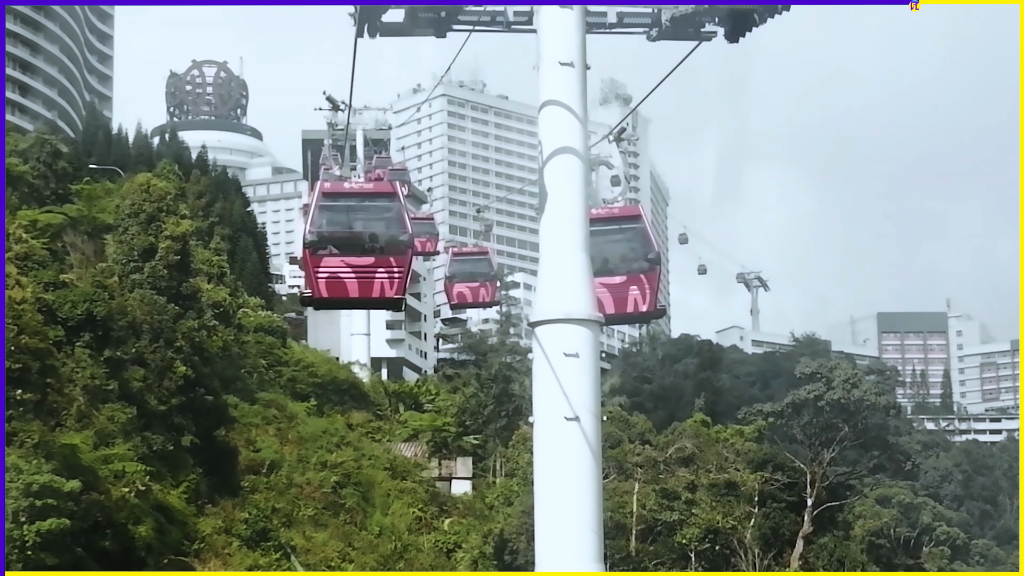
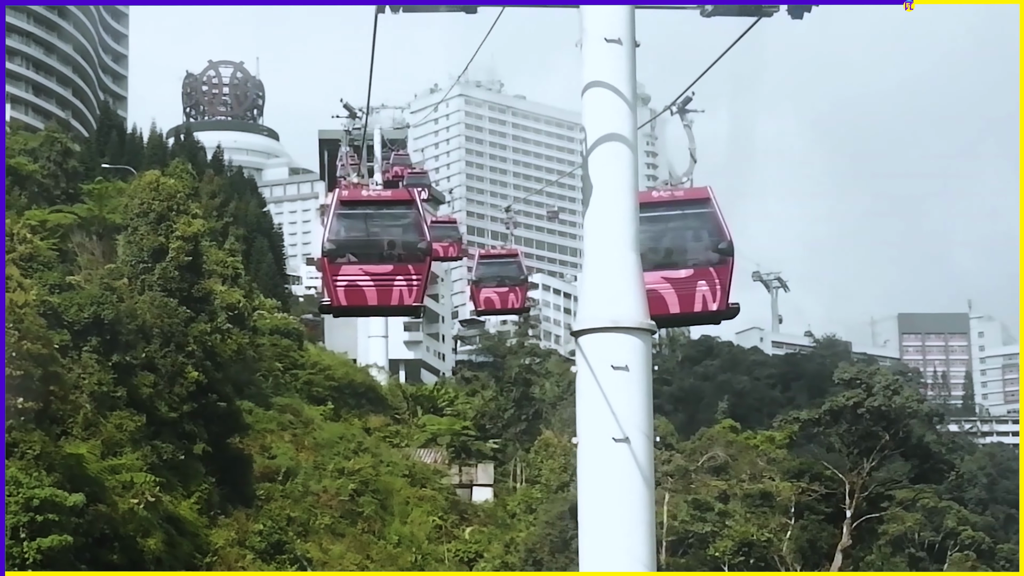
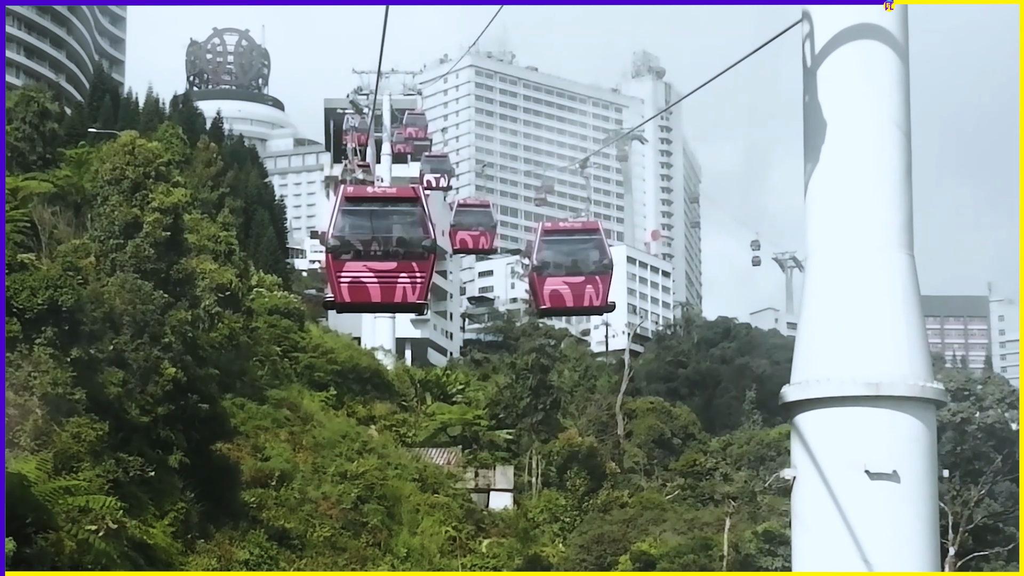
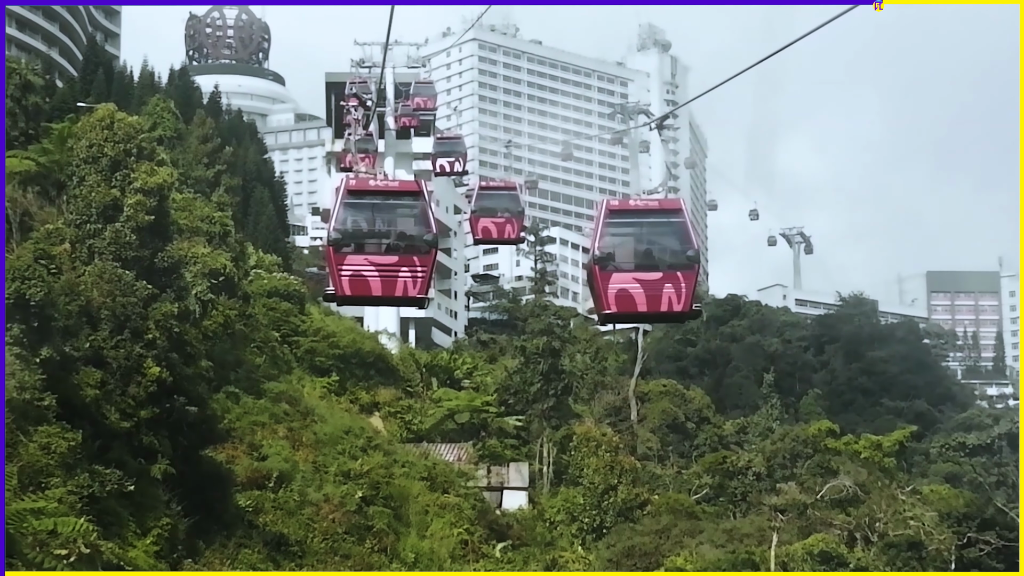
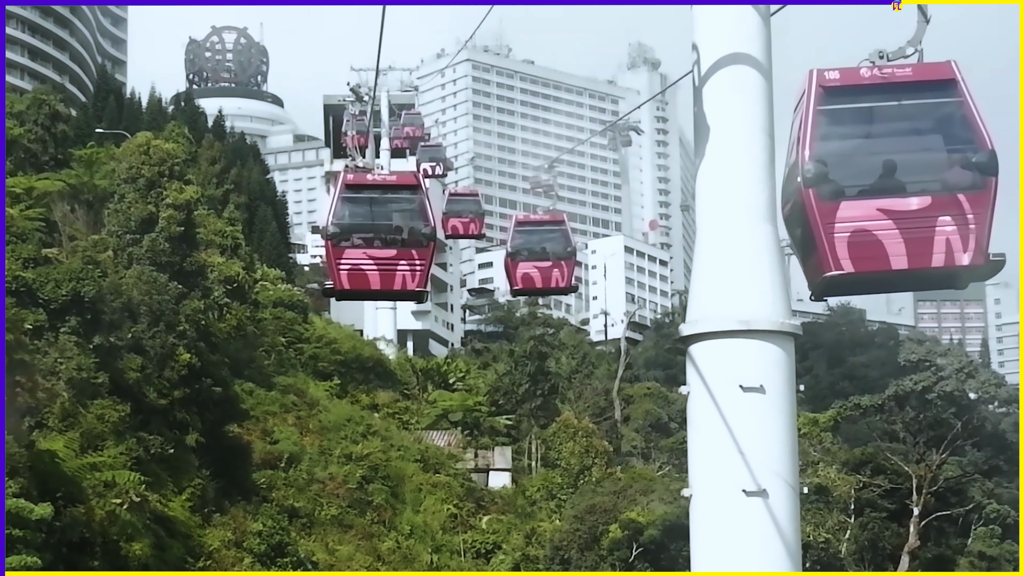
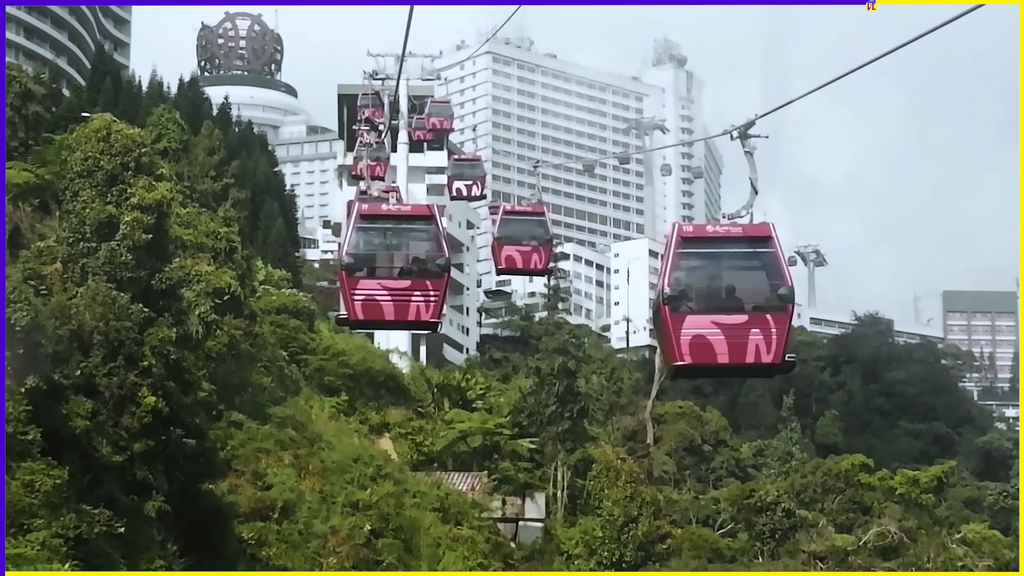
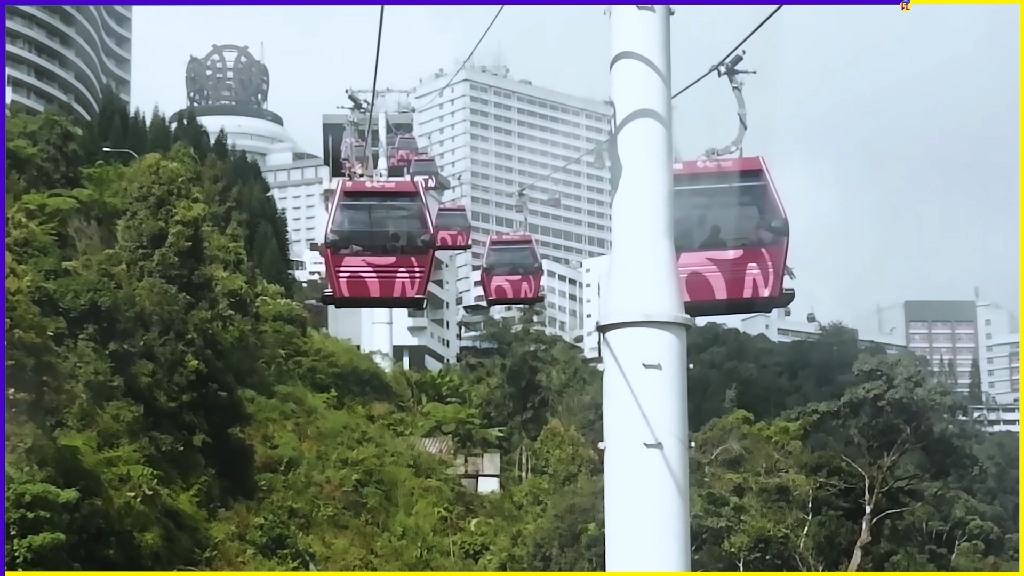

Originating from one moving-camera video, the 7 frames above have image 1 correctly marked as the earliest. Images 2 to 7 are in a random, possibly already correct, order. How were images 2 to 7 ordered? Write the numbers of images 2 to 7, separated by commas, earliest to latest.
2, 7, 5, 3, 4, 6
